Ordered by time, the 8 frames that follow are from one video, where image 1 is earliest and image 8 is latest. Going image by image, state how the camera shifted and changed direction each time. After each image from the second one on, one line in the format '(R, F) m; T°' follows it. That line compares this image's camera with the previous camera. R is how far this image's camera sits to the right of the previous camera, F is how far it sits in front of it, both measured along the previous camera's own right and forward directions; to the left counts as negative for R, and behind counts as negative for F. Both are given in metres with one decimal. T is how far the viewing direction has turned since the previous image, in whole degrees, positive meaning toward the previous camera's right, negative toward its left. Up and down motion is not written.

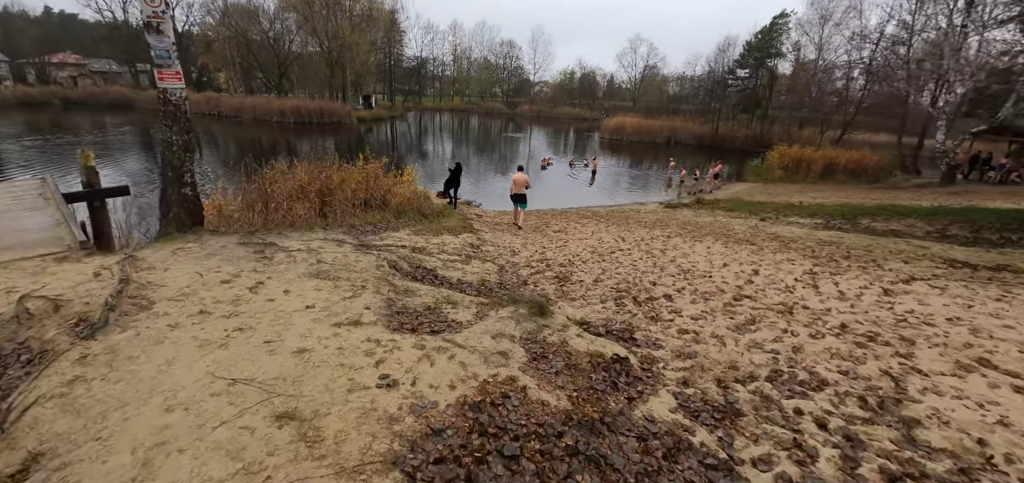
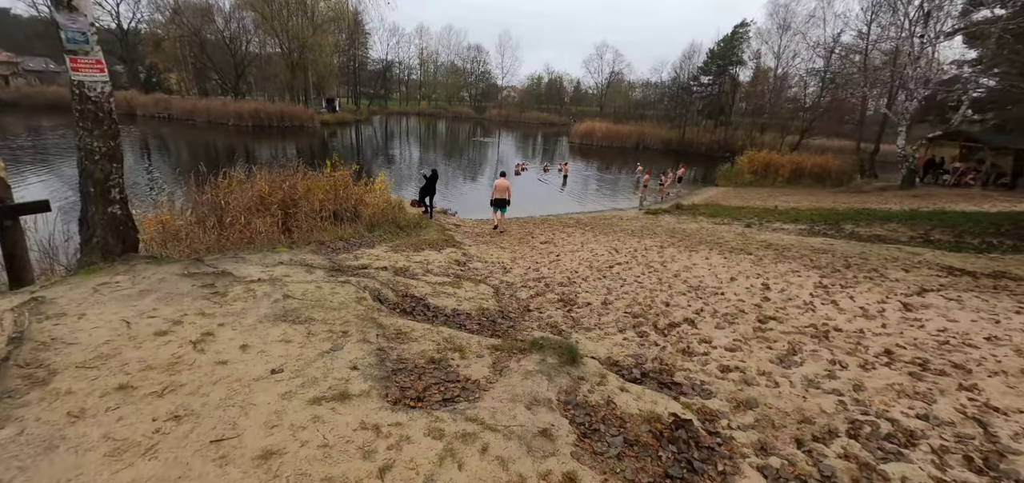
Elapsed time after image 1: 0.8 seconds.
(-0.5, +1.0) m; +4°
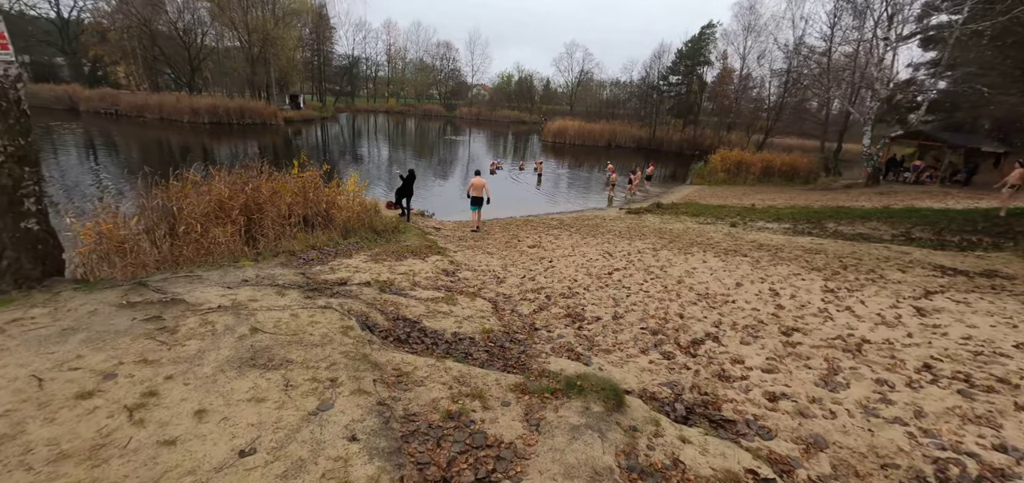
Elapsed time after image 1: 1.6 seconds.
(-0.4, +0.8) m; +4°
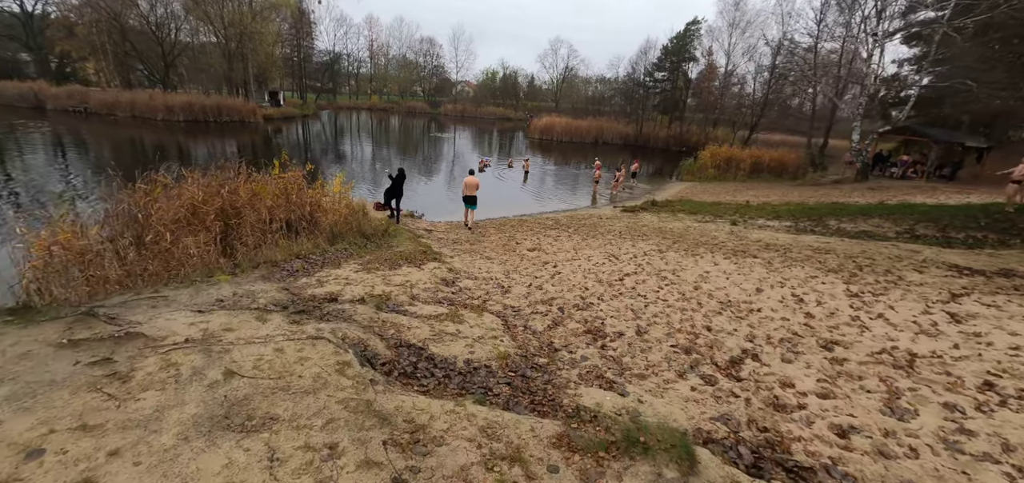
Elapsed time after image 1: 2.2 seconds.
(-0.4, +0.7) m; +2°
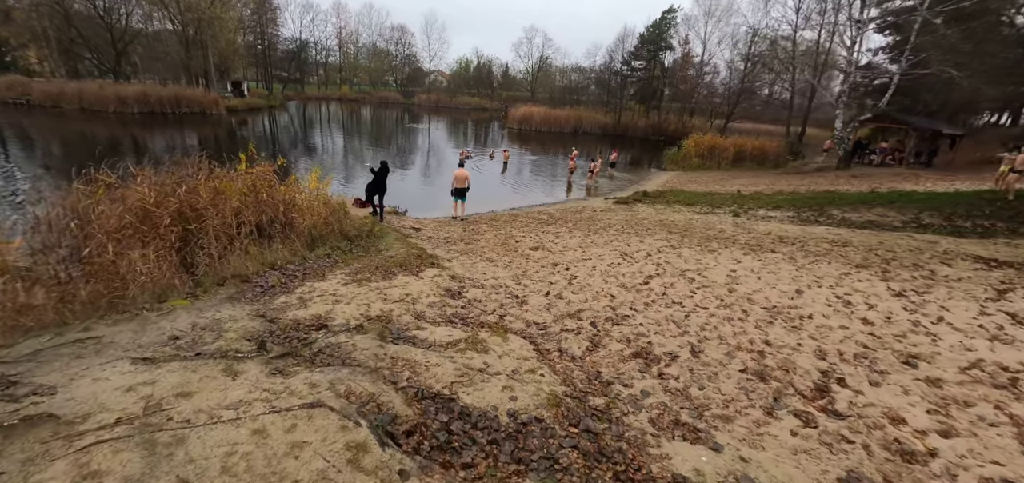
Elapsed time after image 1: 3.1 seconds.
(-0.6, +1.1) m; +3°
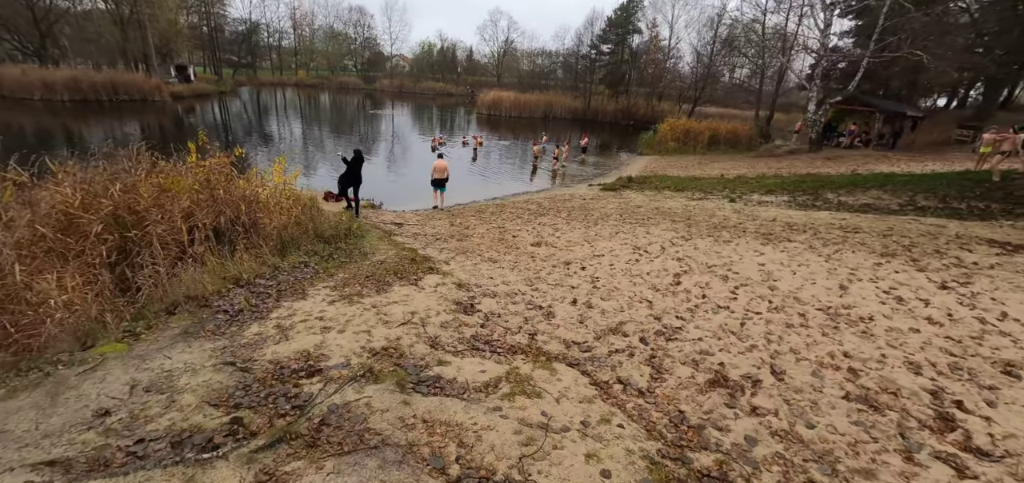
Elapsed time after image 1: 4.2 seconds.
(-0.7, +1.1) m; +4°
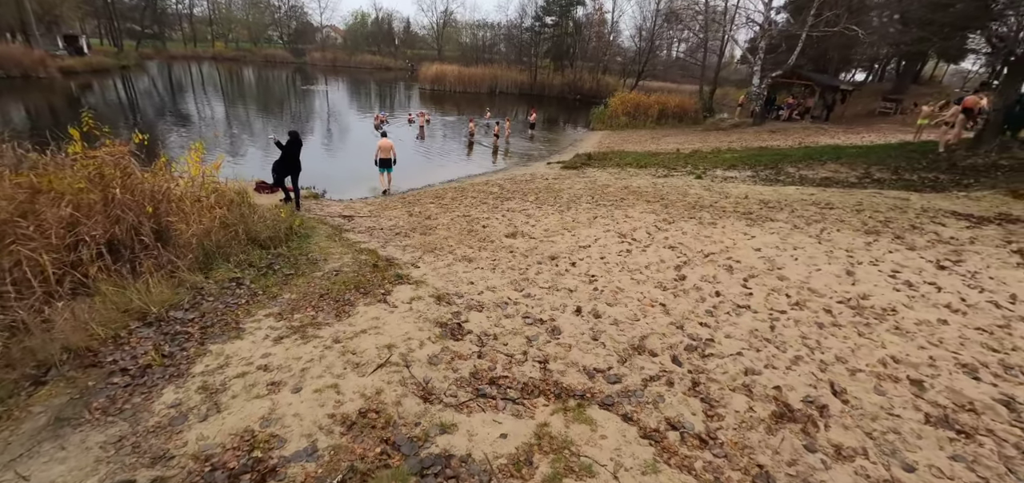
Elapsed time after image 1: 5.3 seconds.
(-0.5, +1.1) m; +7°
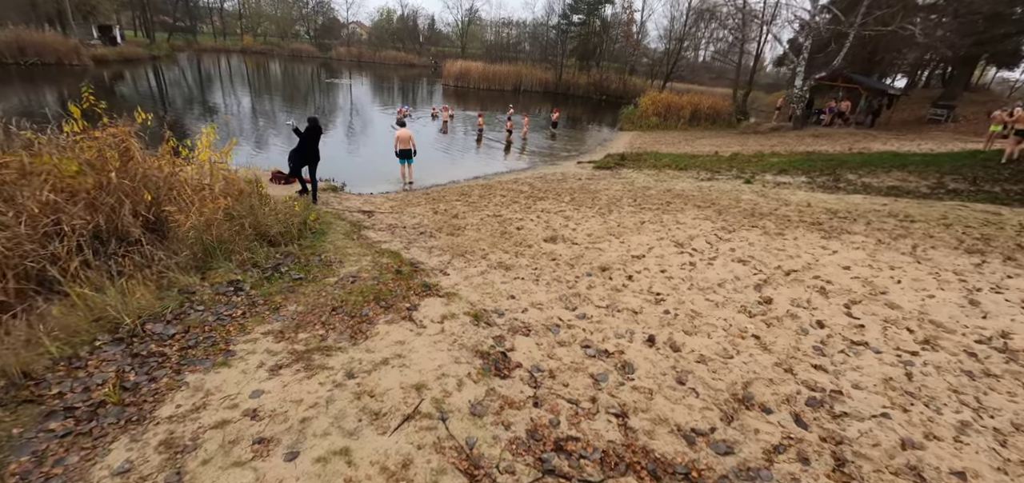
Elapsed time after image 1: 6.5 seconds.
(-0.4, +1.0) m; -2°
